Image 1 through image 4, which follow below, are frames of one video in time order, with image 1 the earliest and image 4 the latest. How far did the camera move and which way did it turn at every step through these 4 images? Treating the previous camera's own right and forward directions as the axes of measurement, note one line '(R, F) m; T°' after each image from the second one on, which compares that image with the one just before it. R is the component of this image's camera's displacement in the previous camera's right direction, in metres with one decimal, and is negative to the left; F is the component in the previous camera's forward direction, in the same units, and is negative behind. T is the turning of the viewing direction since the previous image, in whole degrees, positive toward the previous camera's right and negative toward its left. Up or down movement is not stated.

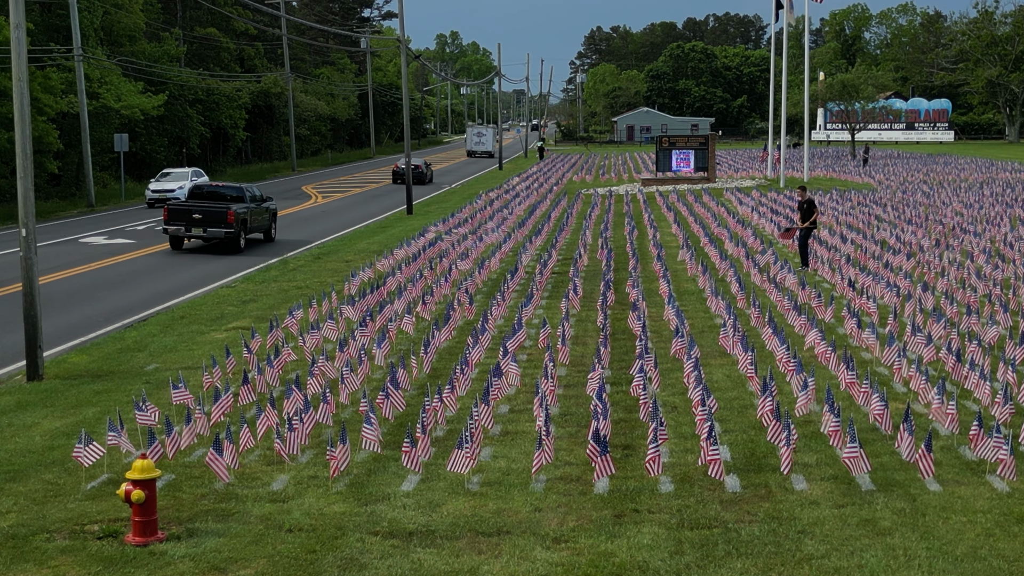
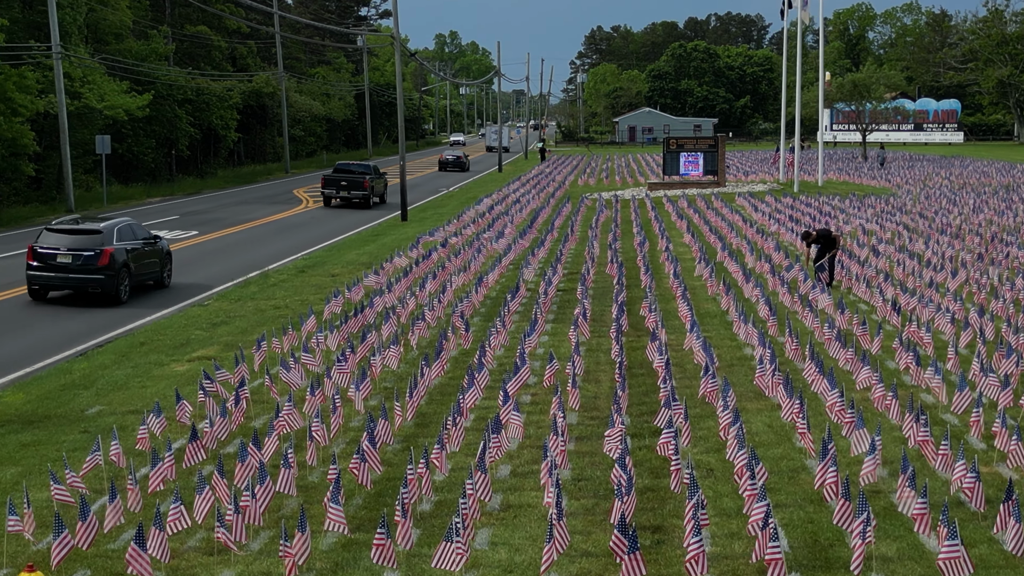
(0.0, +1.7) m; 0°
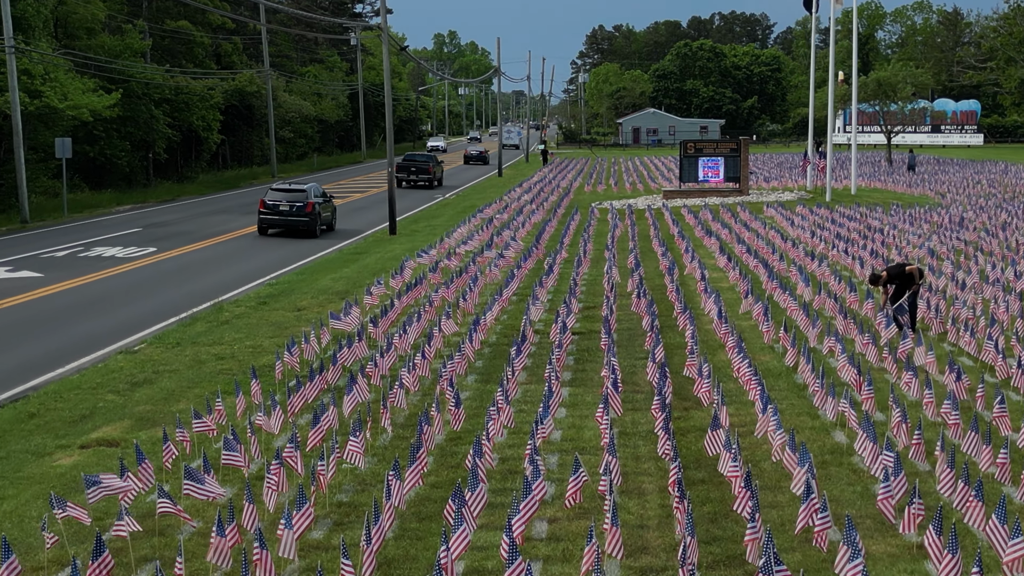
(0.0, +3.3) m; 0°
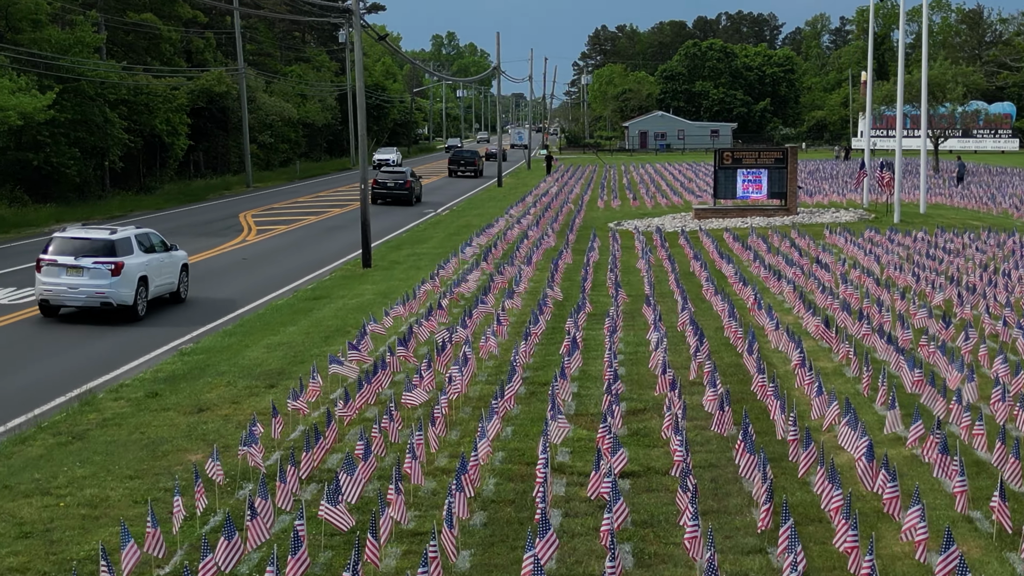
(-0.1, +5.3) m; 0°
